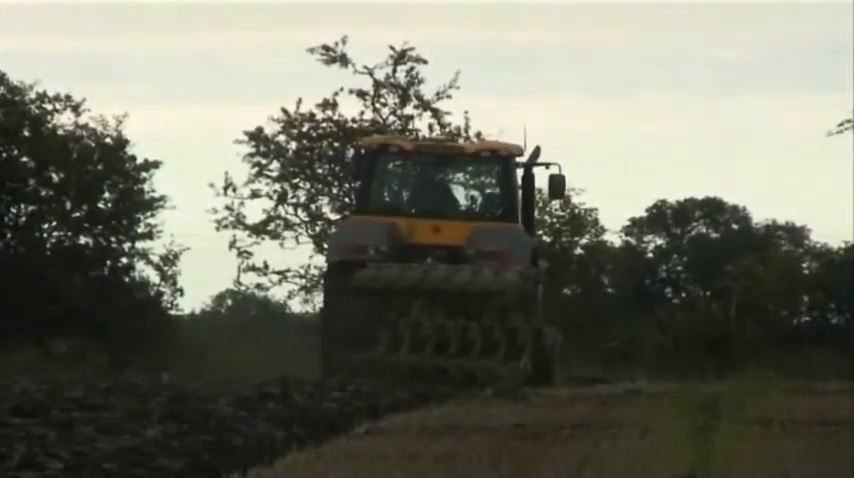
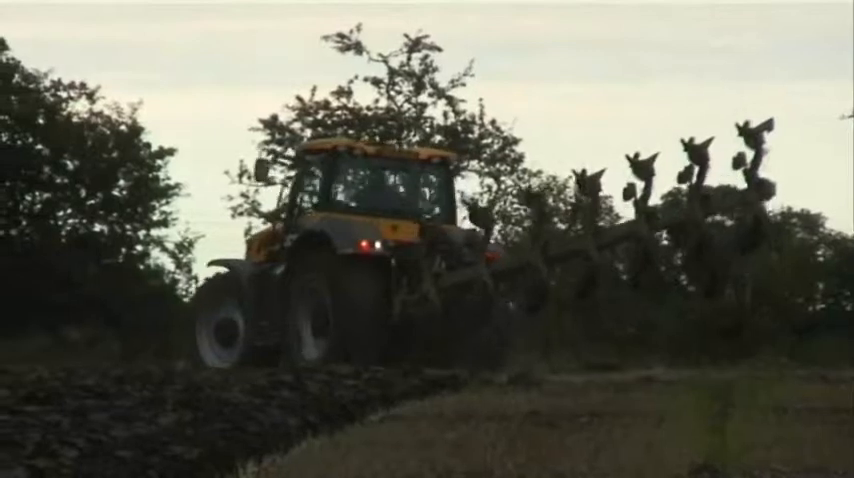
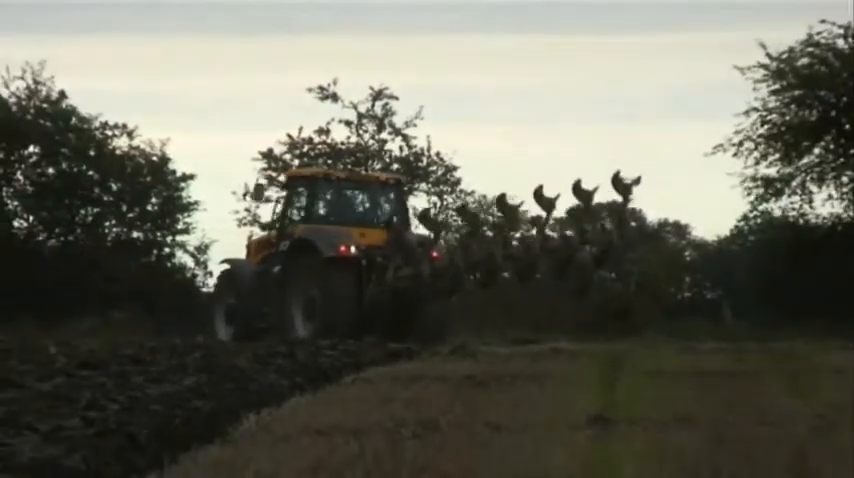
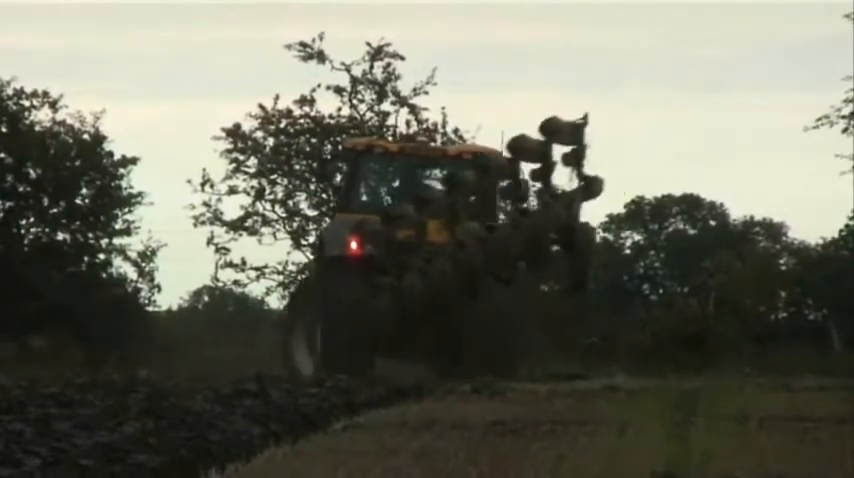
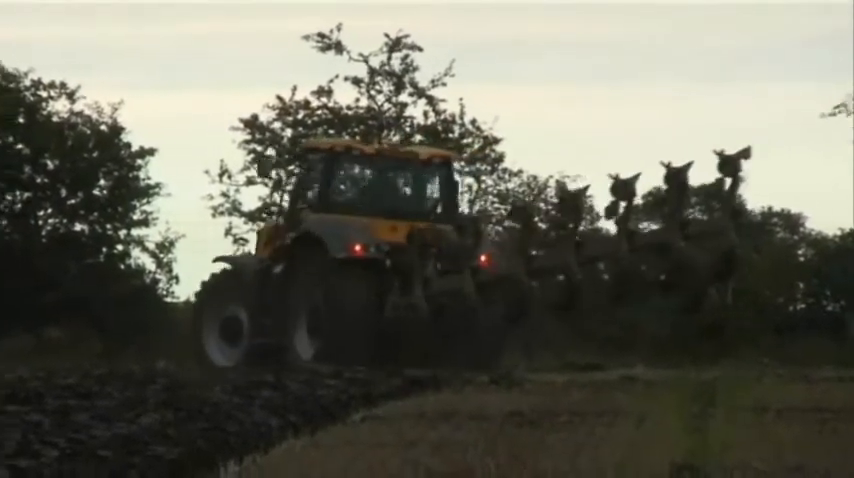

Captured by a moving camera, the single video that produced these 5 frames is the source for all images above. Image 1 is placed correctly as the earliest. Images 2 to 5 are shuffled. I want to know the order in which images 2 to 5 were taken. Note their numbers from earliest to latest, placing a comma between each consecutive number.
4, 5, 2, 3
